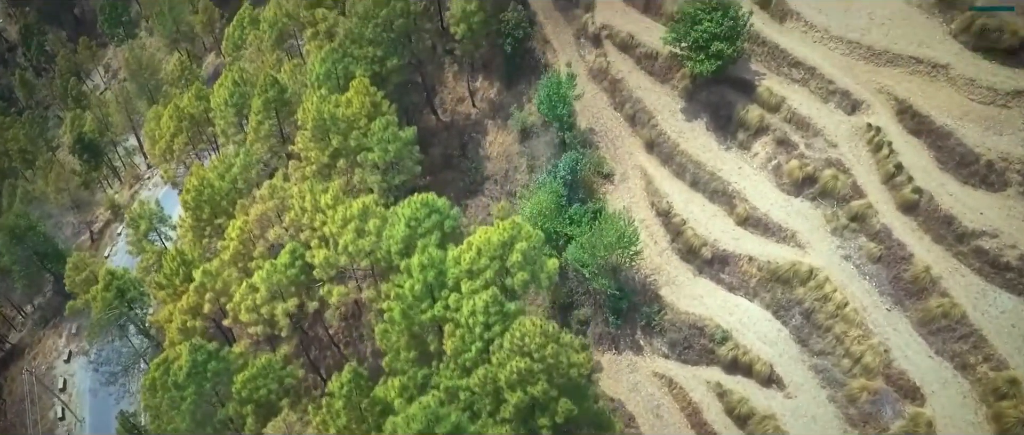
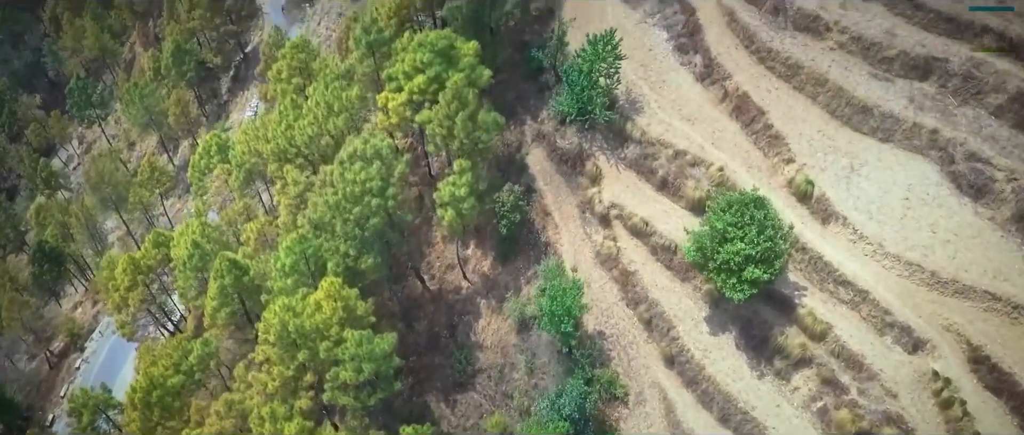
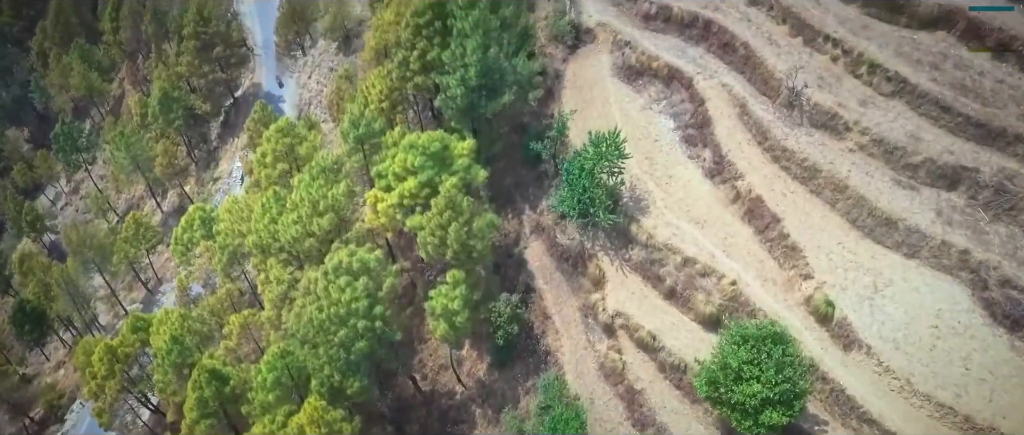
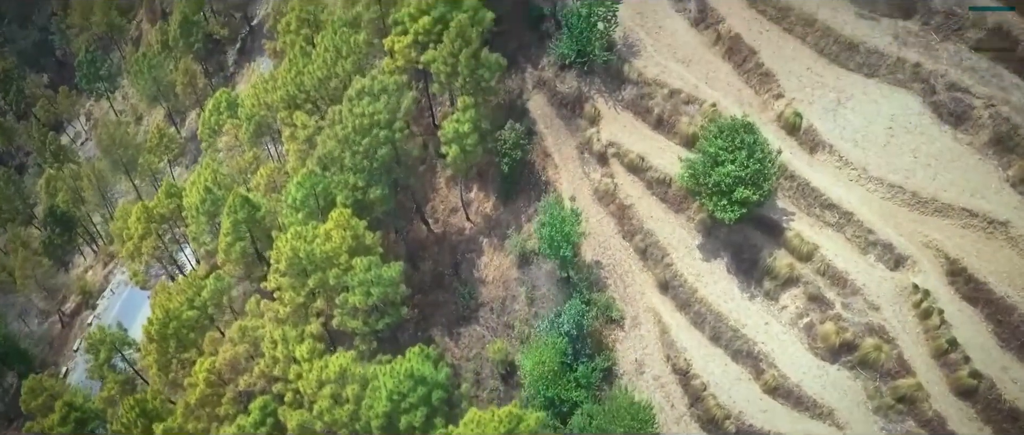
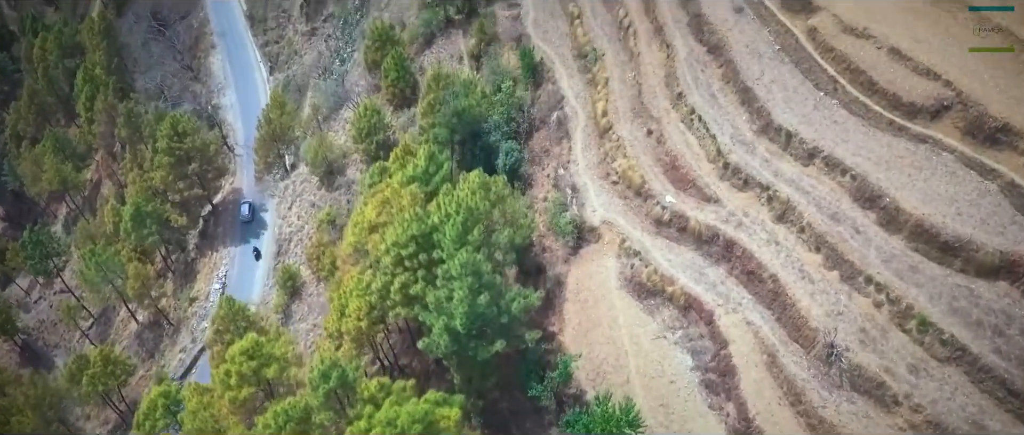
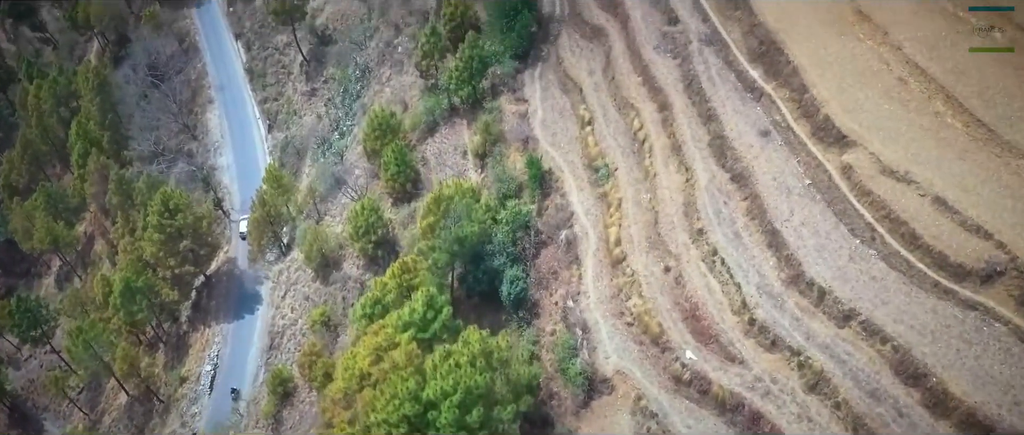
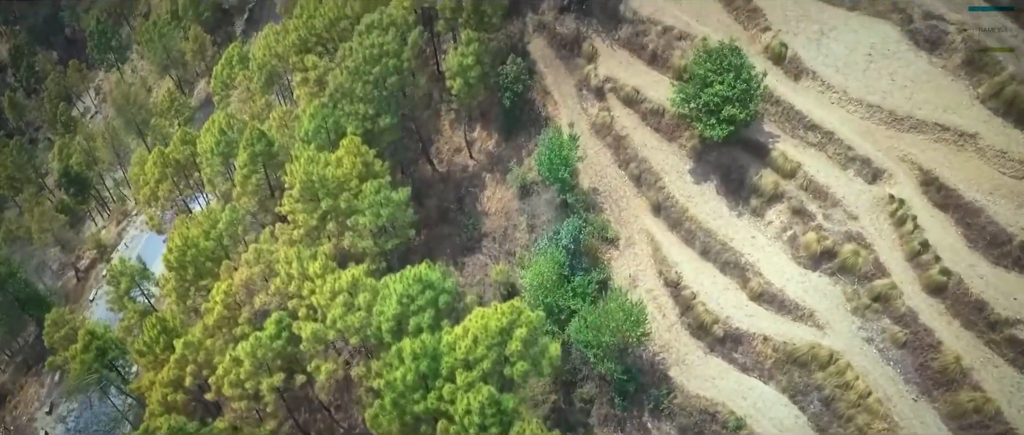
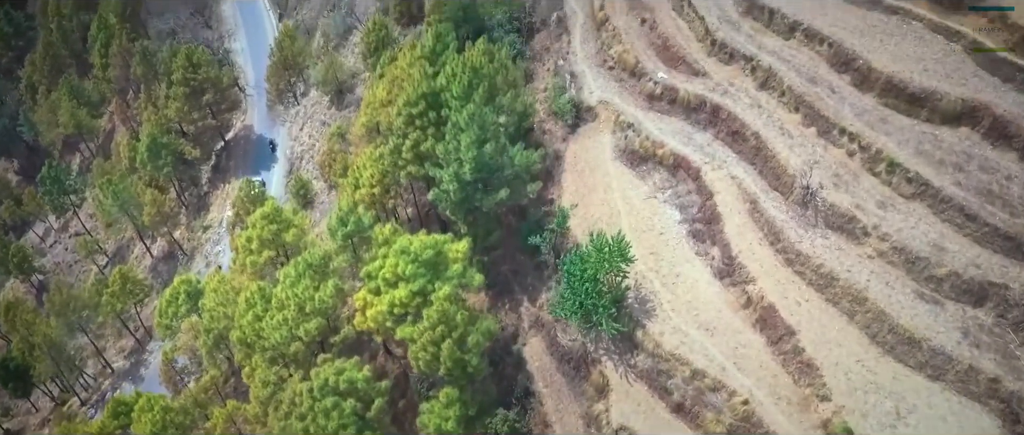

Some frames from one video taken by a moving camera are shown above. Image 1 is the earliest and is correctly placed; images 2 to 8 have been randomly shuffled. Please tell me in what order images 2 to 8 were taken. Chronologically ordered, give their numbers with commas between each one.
7, 4, 2, 3, 8, 5, 6
